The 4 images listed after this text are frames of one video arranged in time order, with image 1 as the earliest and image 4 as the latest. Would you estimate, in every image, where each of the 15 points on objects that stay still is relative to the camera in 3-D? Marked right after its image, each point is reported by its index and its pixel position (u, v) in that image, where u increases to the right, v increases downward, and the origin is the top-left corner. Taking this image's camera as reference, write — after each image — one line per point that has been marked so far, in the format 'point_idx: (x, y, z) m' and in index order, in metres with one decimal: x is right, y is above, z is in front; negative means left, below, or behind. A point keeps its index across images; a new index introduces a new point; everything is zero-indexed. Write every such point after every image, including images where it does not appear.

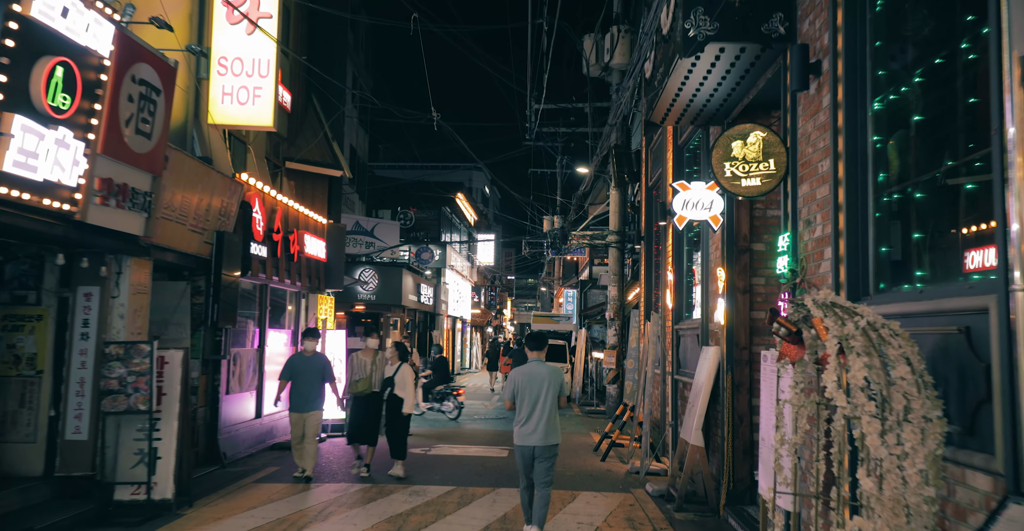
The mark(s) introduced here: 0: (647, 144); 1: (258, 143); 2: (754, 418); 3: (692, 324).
0: (+2.5, +2.3, +16.8) m
1: (-4.3, +2.1, +15.3) m
2: (+2.4, -1.5, +9.0) m
3: (+2.3, -0.7, +11.3) m
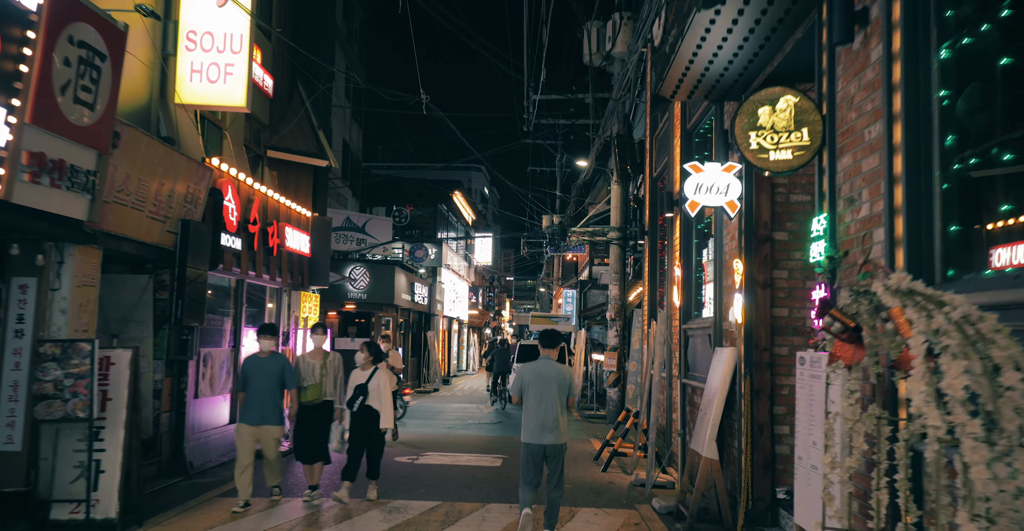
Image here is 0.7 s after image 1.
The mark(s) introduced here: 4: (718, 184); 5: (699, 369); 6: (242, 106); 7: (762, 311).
0: (+2.5, +2.4, +15.8) m
1: (-4.4, +2.2, +14.3) m
2: (+2.3, -1.4, +8.0) m
3: (+2.2, -0.7, +10.3) m
4: (+1.9, +0.8, +8.4) m
5: (+2.2, -1.2, +10.7) m
6: (-3.4, +2.0, +11.3) m
7: (+2.2, -0.4, +8.0) m
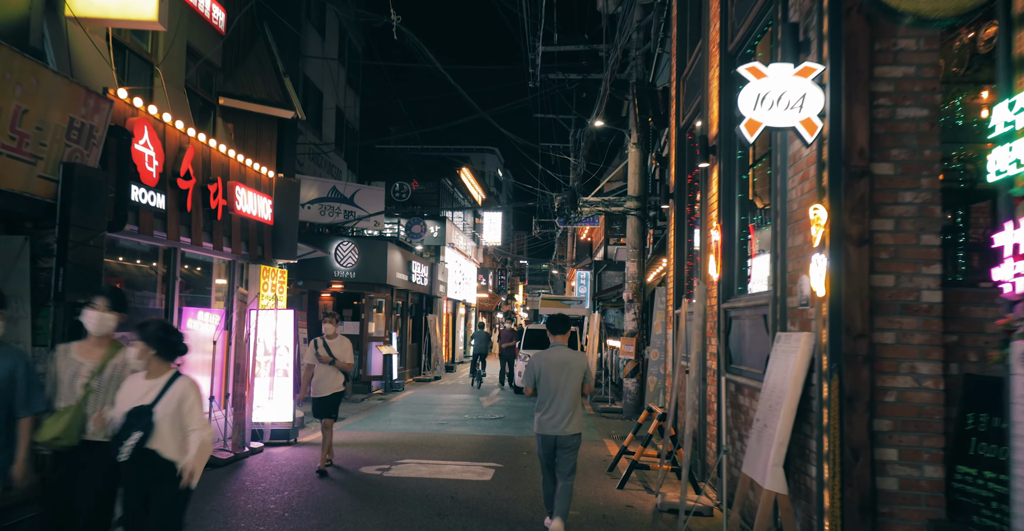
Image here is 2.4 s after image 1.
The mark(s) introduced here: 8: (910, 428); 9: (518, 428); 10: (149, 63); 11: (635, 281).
0: (+2.4, +2.8, +13.1) m
1: (-4.5, +2.7, +11.8) m
2: (+2.2, -1.1, +5.4) m
3: (+2.1, -0.3, +7.7) m
4: (+1.8, +1.1, +5.7) m
5: (+2.1, -0.9, +8.1) m
6: (-3.5, +2.4, +8.8) m
7: (+2.1, -0.1, +5.4) m
8: (+2.4, -1.0, +5.3) m
9: (+0.1, -2.8, +15.6) m
10: (-4.5, +2.5, +11.2) m
11: (+2.5, -0.3, +18.5) m
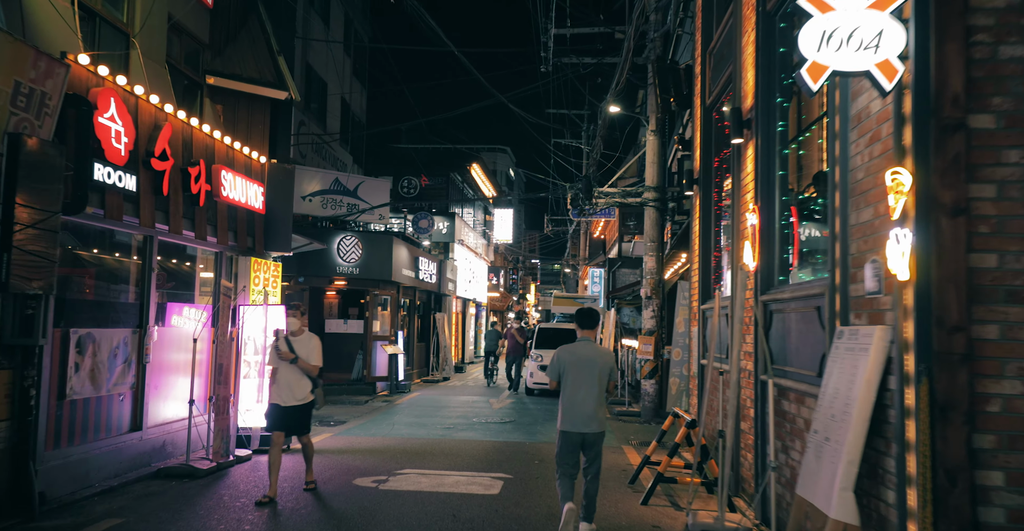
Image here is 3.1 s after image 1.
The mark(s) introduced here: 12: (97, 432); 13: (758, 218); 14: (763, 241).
0: (+2.6, +2.9, +12.0) m
1: (-4.3, +2.8, +10.8) m
2: (+2.2, -1.0, +4.3) m
3: (+2.2, -0.2, +6.6) m
4: (+1.8, +1.2, +4.7) m
5: (+2.2, -0.7, +7.0) m
6: (-3.4, +2.5, +7.7) m
7: (+2.1, 0.0, +4.3) m
8: (+2.4, -0.9, +4.3) m
9: (+0.3, -2.7, +14.6) m
10: (-4.4, +2.6, +10.2) m
11: (+2.7, -0.2, +17.4) m
12: (-4.1, -1.6, +8.7) m
13: (+2.2, +0.4, +8.0) m
14: (+2.3, +0.2, +8.1) m
